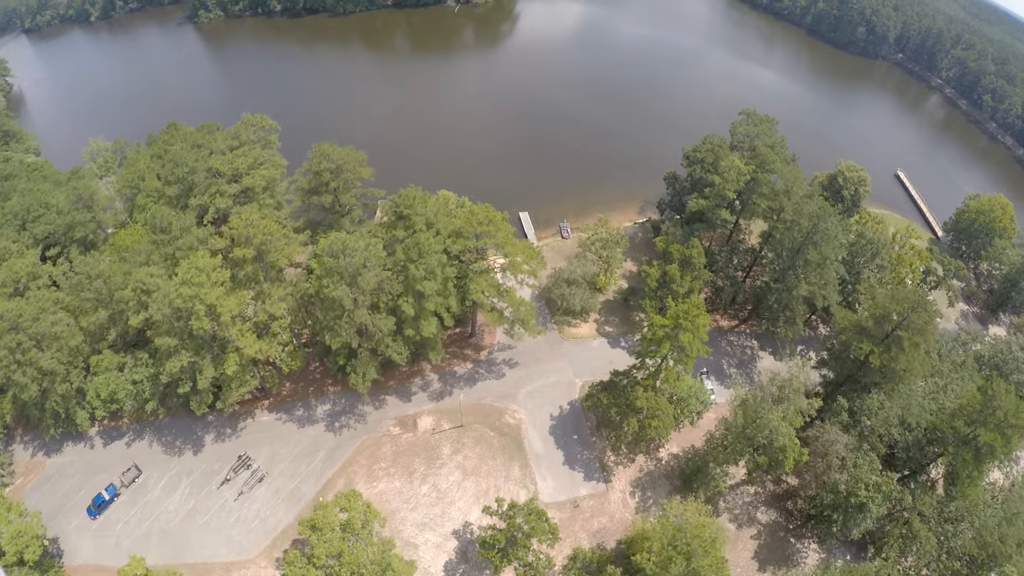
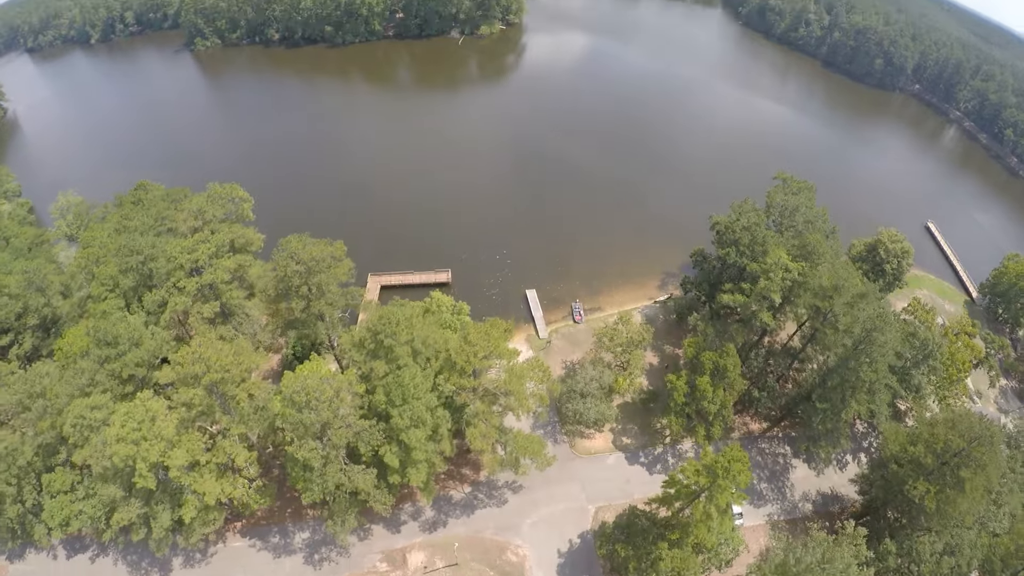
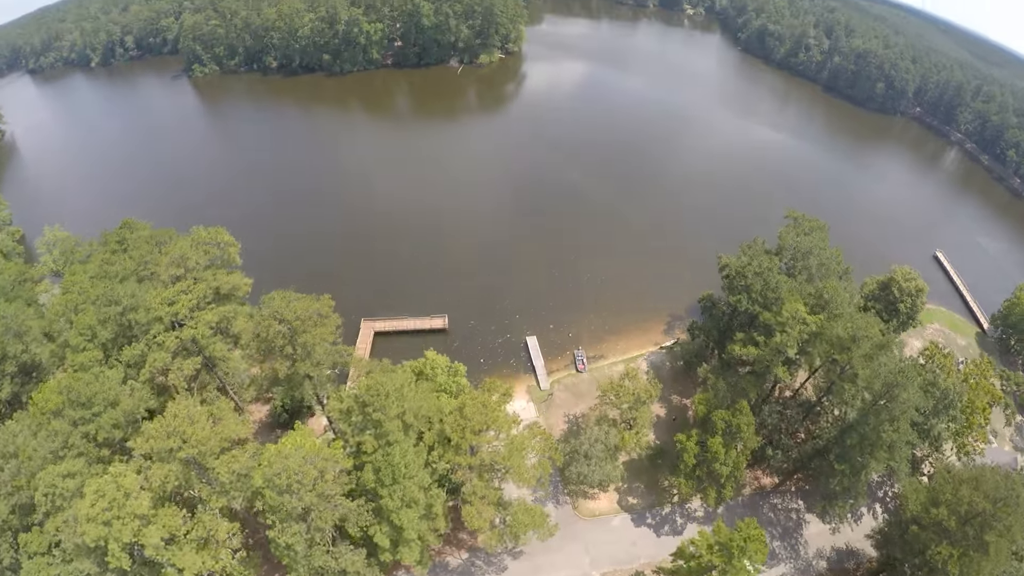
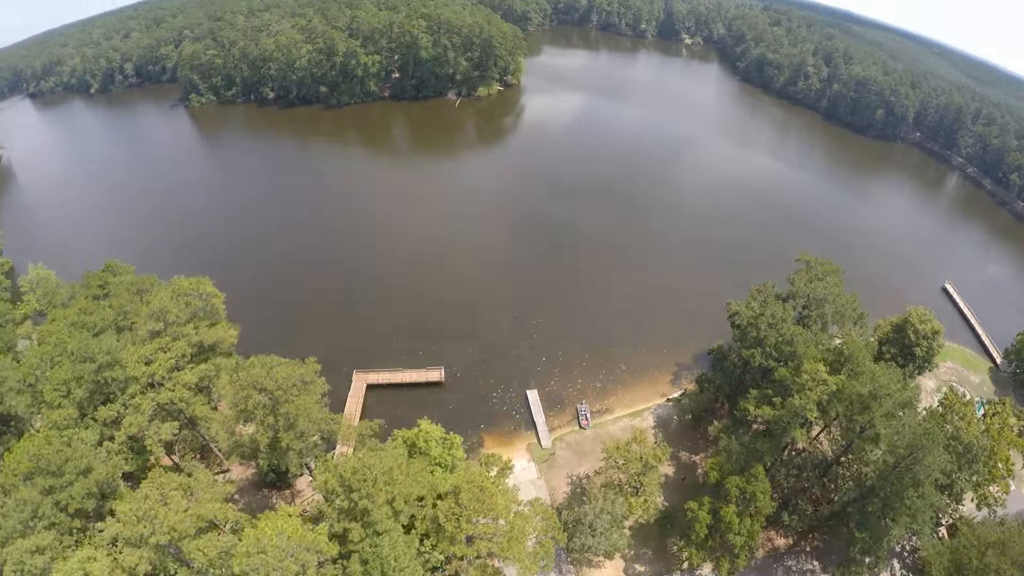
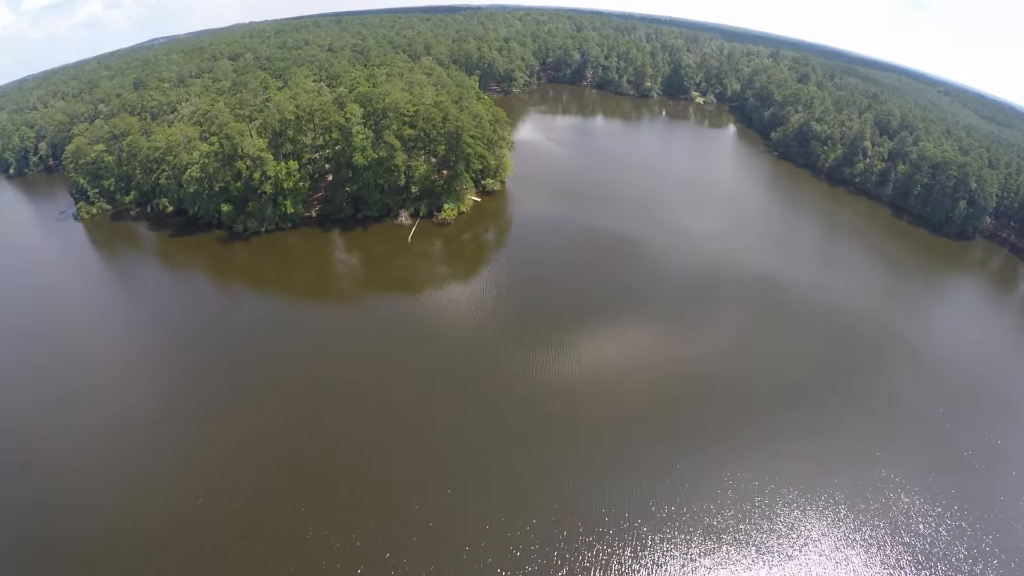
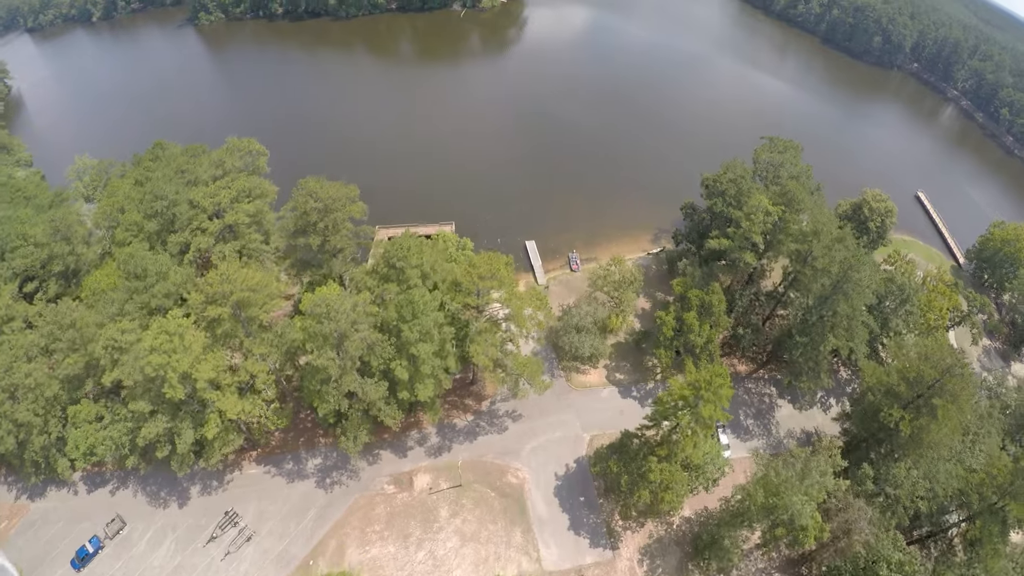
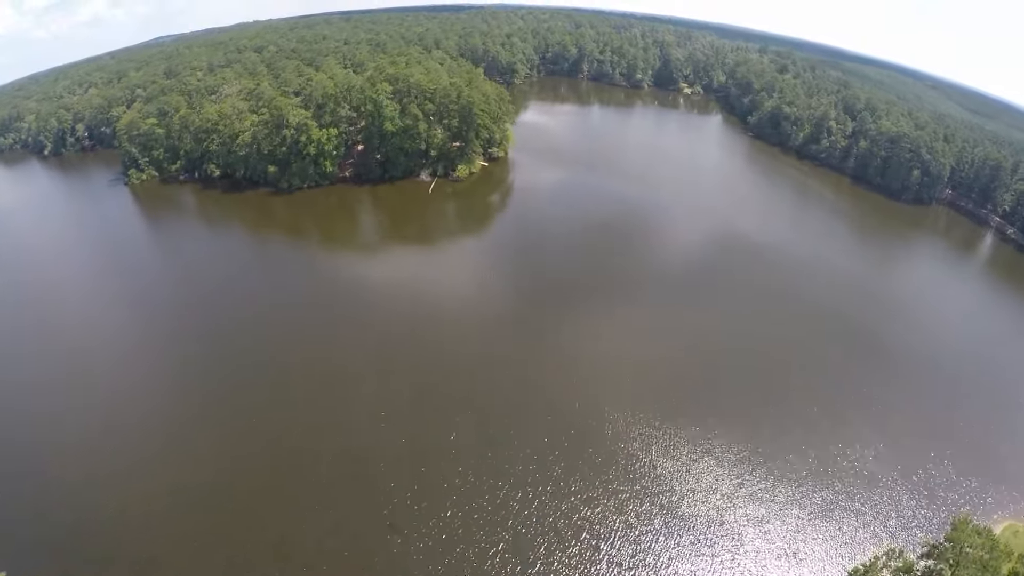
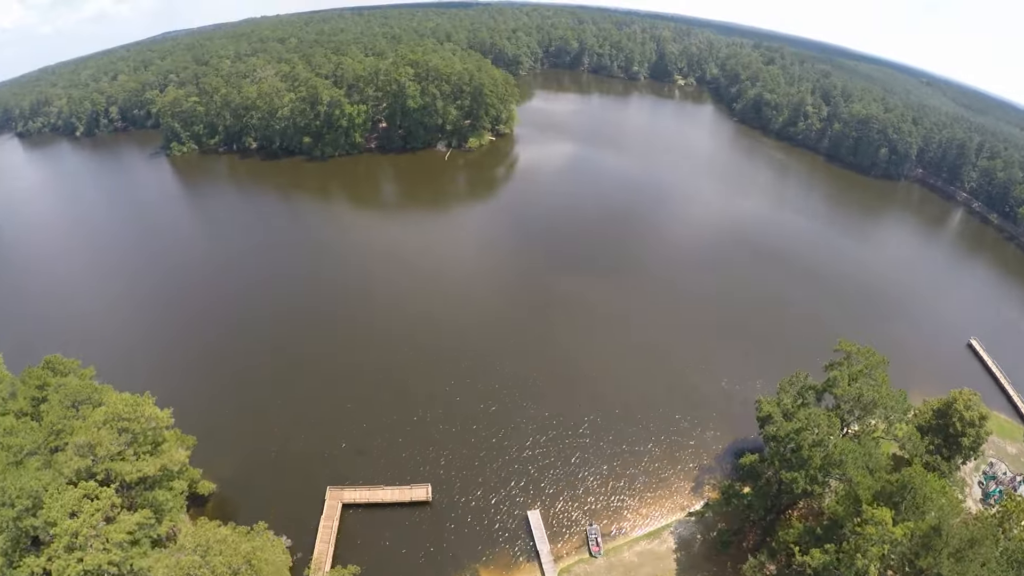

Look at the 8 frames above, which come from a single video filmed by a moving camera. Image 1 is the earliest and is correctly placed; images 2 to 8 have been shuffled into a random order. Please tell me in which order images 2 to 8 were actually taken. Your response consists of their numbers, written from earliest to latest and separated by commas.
6, 2, 3, 4, 8, 7, 5
